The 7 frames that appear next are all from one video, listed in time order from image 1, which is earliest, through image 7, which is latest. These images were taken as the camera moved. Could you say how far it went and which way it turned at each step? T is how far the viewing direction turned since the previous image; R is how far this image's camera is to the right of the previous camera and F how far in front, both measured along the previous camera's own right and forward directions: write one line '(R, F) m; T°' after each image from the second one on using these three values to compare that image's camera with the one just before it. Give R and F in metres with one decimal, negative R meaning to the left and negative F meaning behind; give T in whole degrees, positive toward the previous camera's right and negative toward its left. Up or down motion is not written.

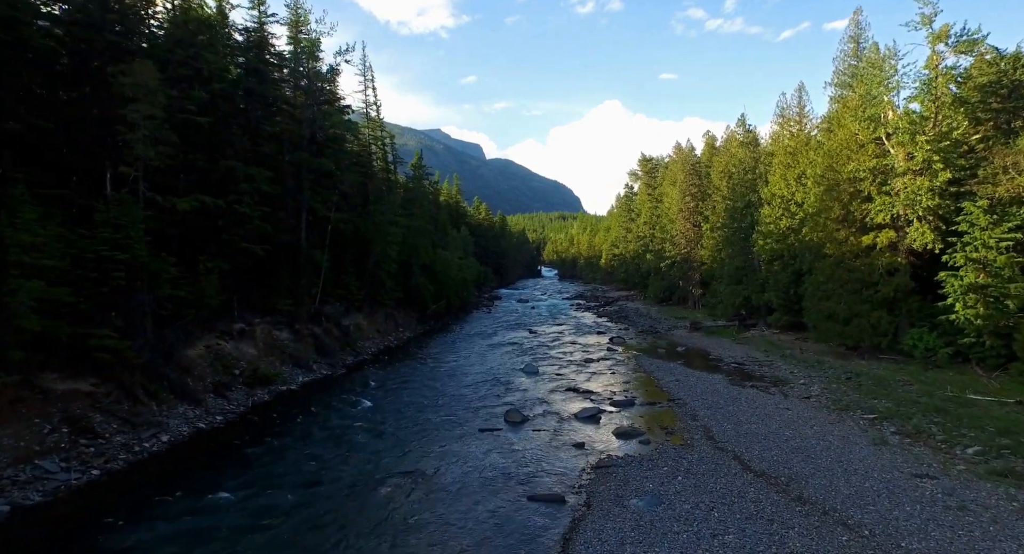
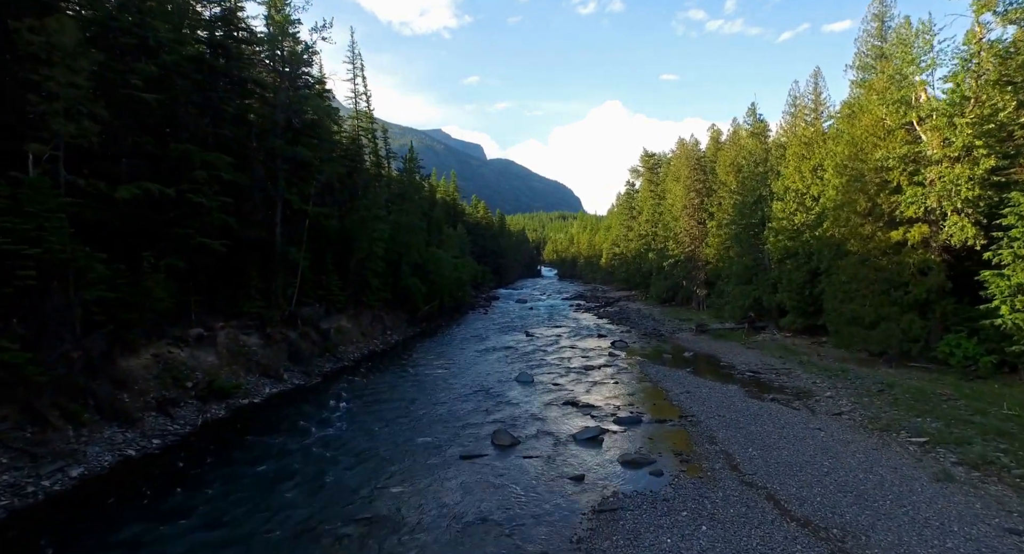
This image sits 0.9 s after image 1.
(+0.4, +2.7) m; 0°
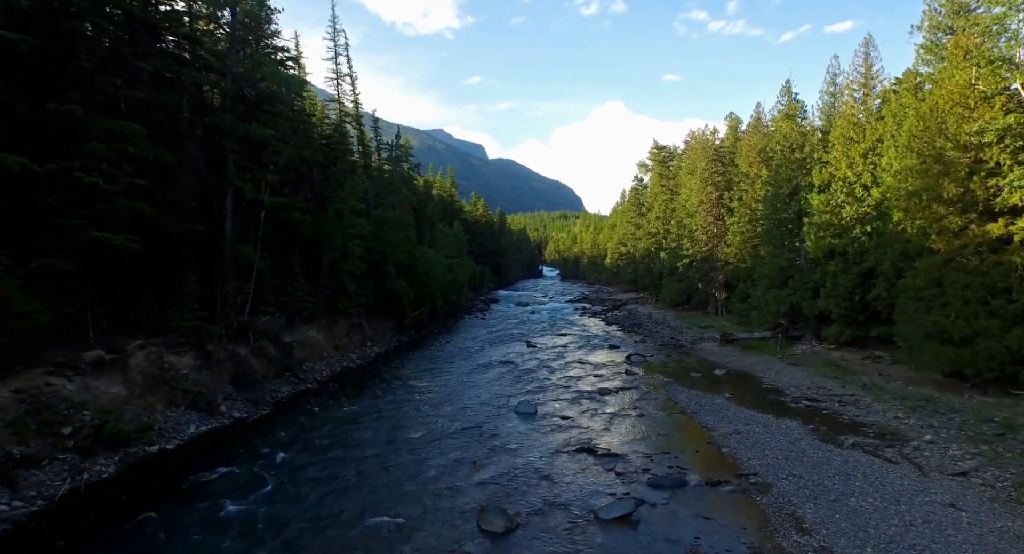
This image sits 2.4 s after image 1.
(+0.2, +5.5) m; 0°
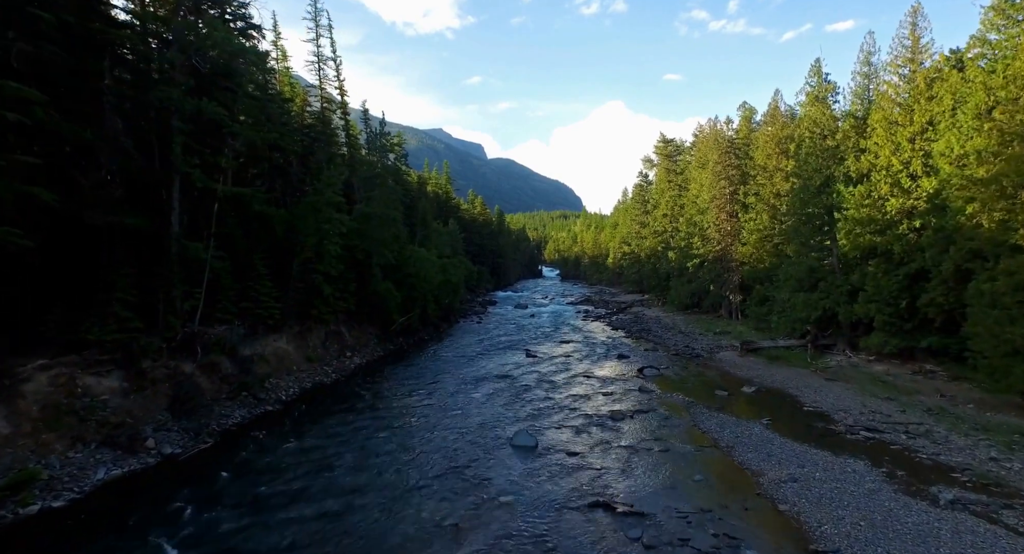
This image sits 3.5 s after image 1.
(+0.2, +4.0) m; 0°
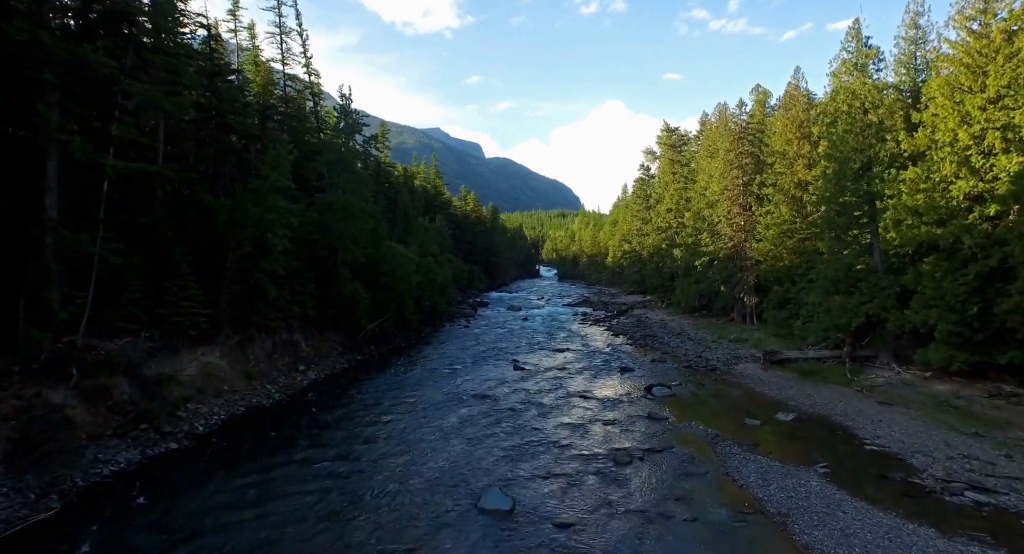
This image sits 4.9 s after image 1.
(+0.8, +5.2) m; 0°
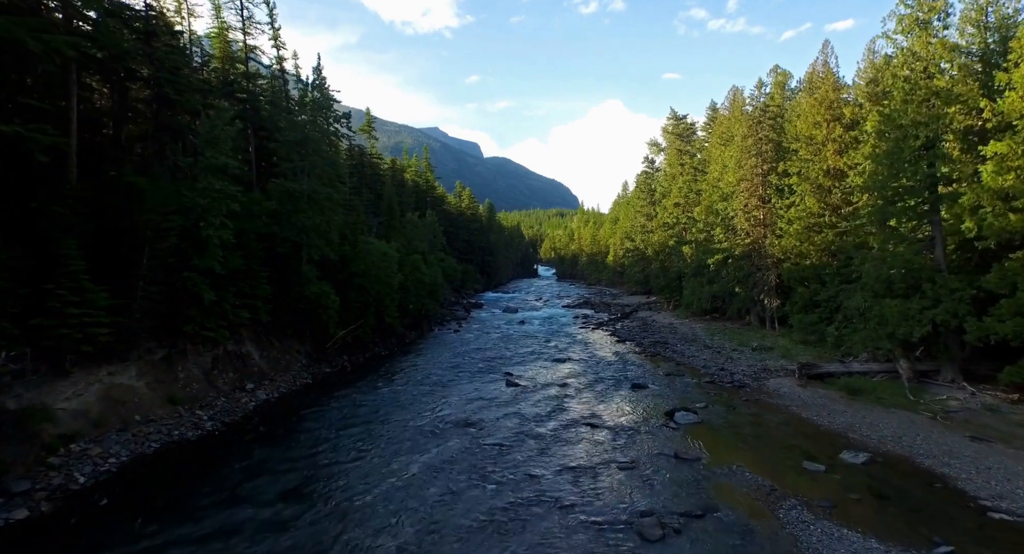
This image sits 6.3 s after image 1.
(+0.3, +4.9) m; 0°
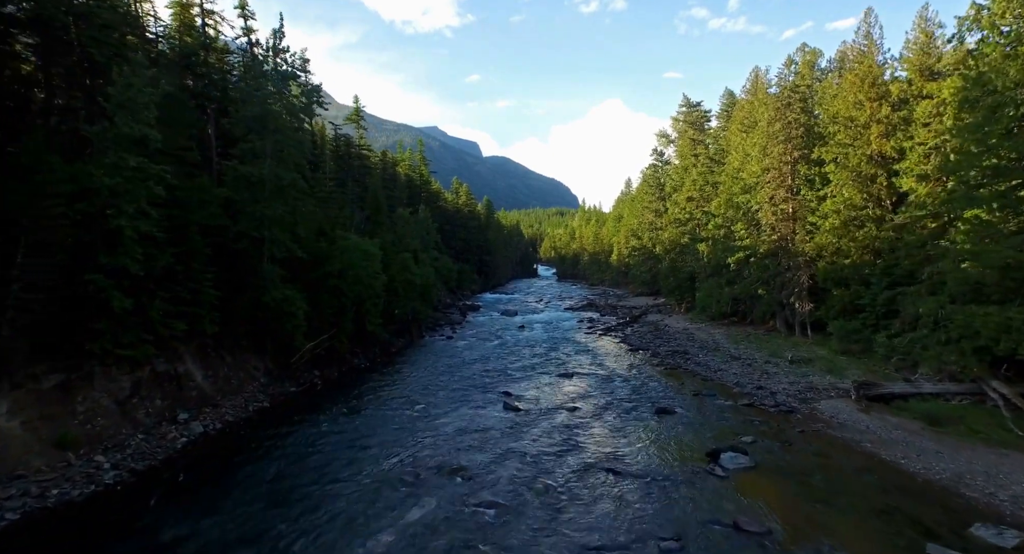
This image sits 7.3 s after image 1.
(0.0, +4.8) m; 0°
